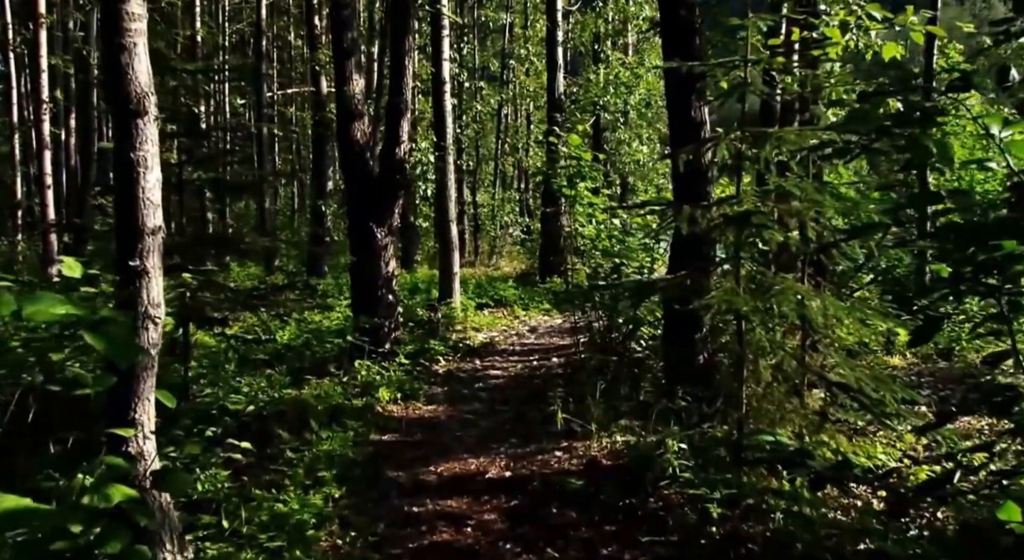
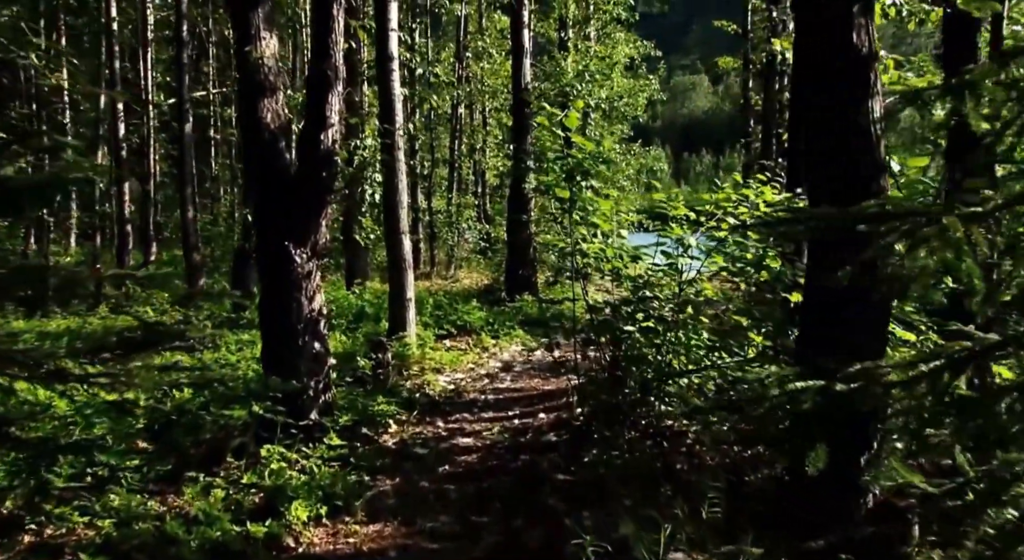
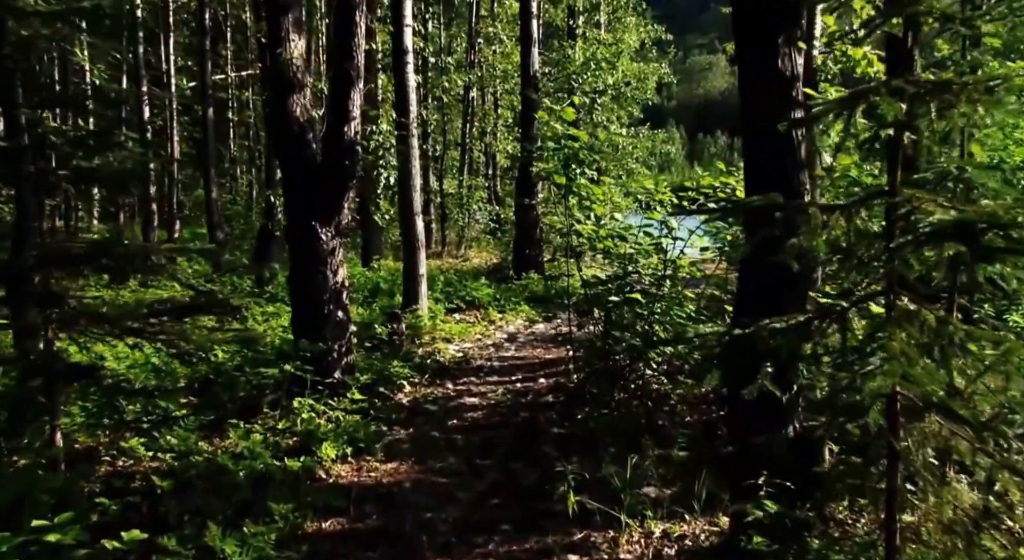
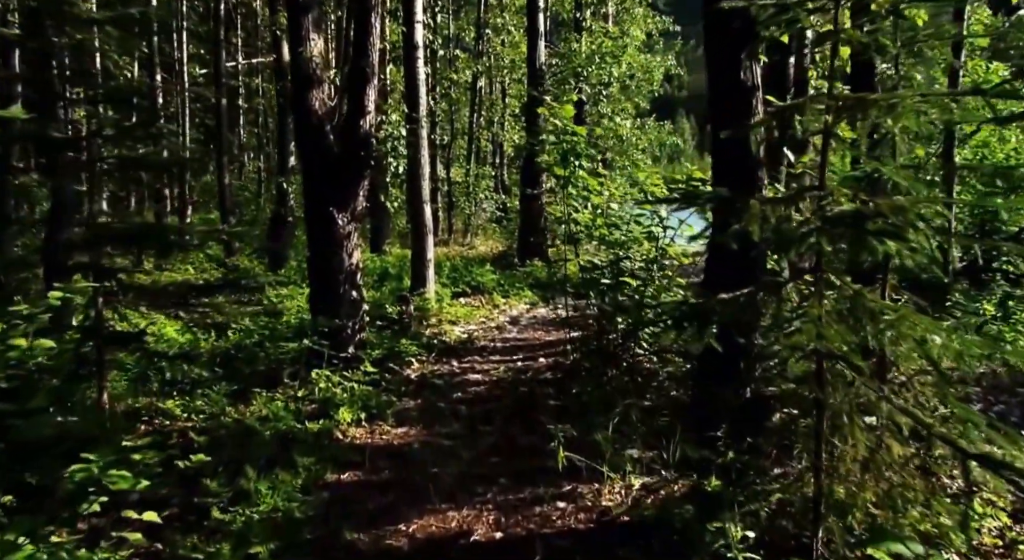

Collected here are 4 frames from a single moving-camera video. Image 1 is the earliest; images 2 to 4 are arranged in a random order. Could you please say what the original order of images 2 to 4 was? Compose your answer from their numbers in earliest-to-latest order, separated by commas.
4, 3, 2
